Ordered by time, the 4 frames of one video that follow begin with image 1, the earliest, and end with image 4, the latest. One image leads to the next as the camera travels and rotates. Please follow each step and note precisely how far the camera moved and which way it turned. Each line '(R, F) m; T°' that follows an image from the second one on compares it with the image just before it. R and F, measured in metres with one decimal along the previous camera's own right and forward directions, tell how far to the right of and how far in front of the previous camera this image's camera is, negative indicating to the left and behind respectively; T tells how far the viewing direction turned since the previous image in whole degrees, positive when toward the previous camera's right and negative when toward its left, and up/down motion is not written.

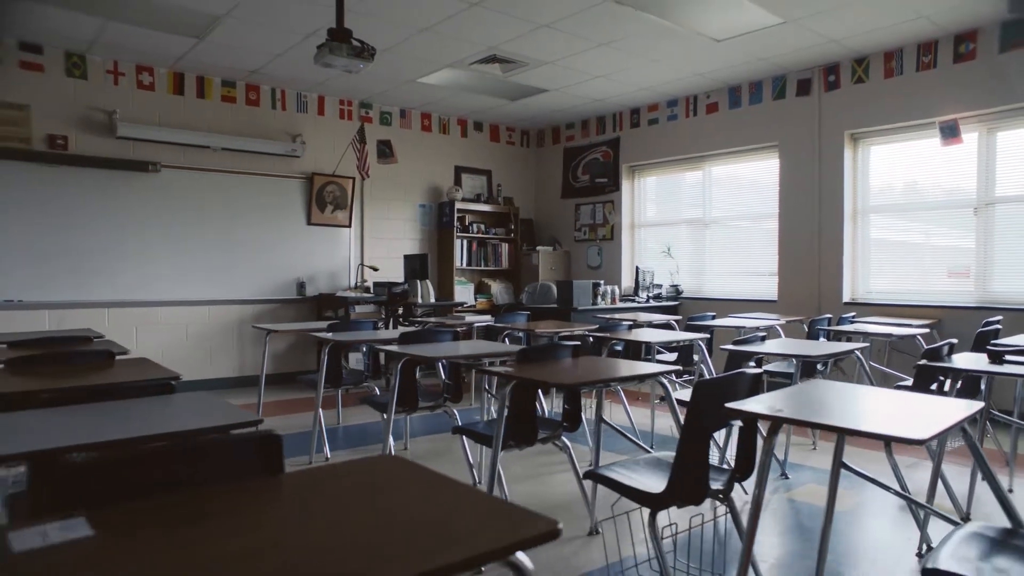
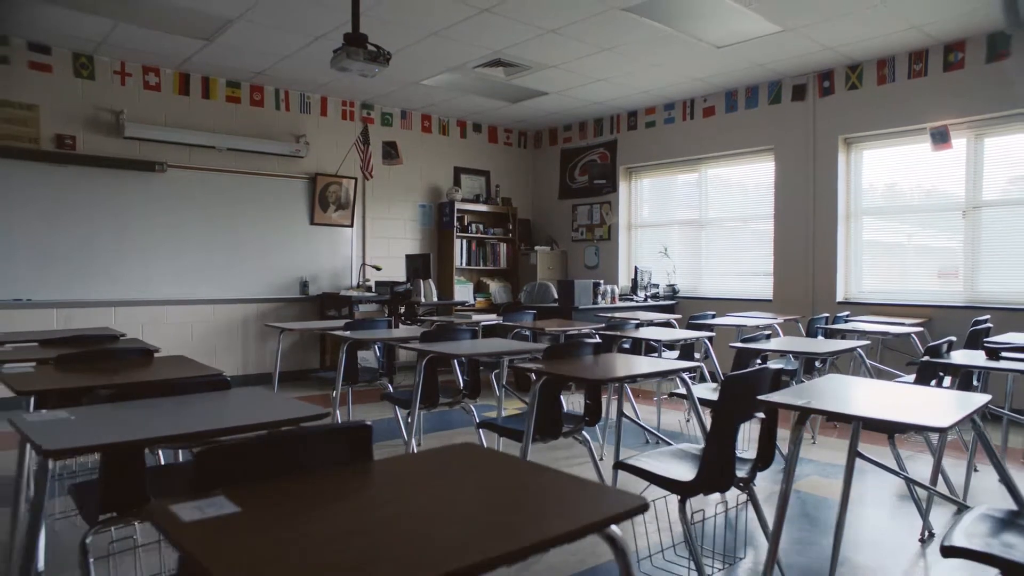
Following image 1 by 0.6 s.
(-0.2, -0.1) m; +1°
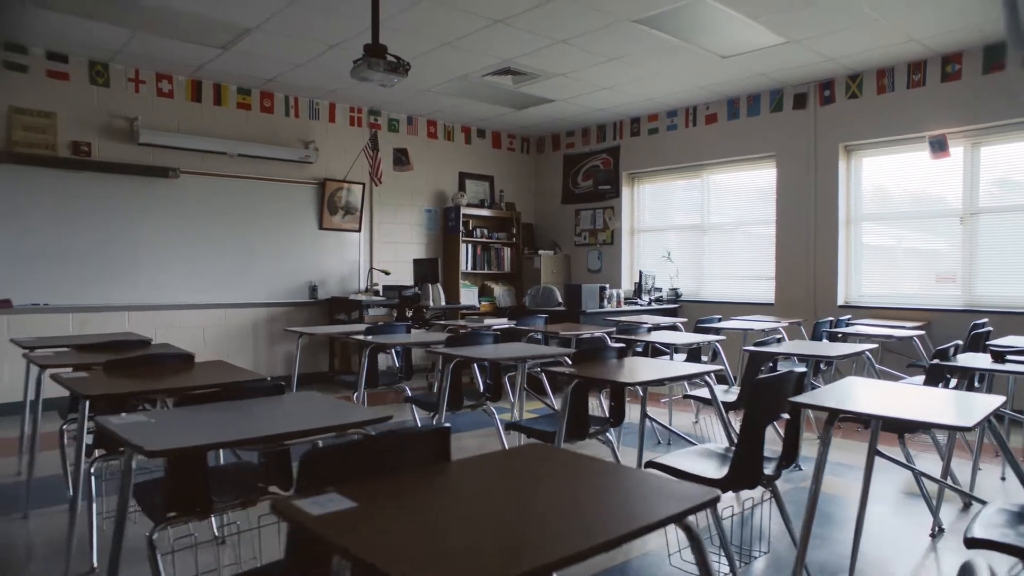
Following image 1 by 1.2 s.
(-0.2, -0.1) m; +1°
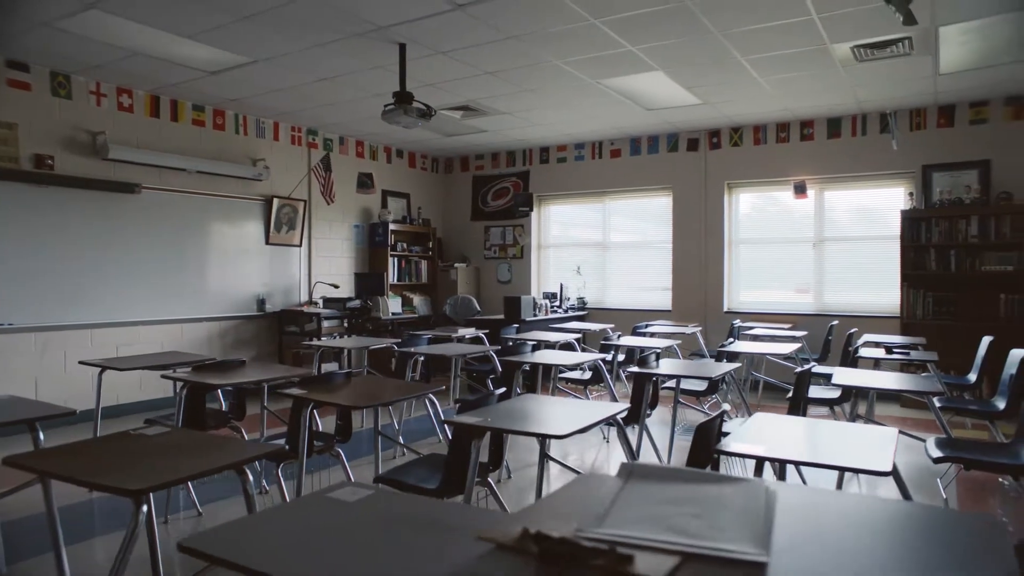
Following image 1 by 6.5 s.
(-1.5, -0.6) m; +16°
